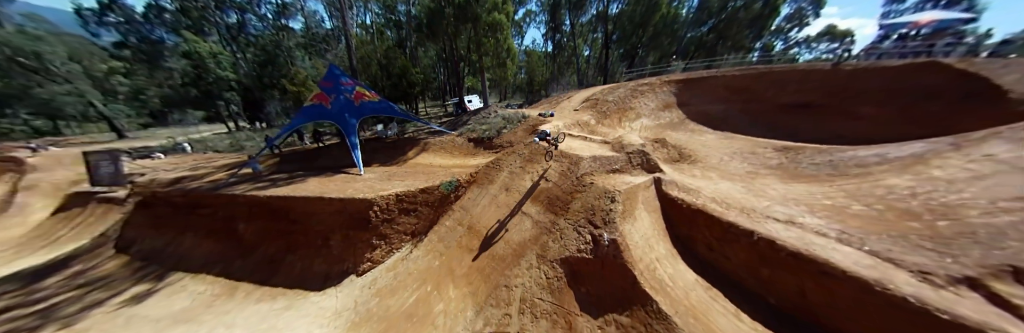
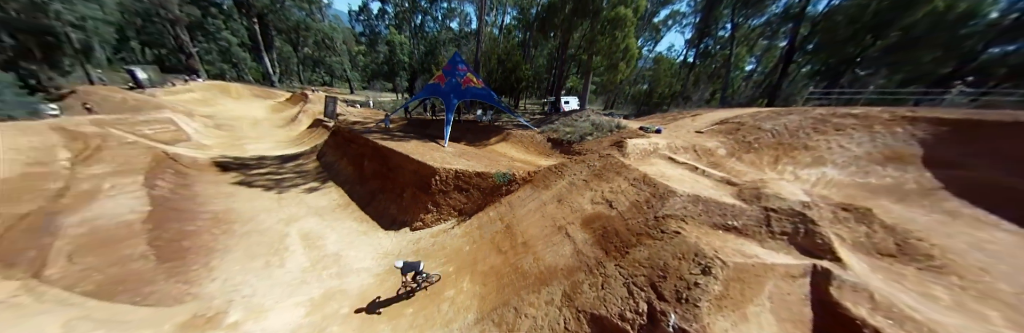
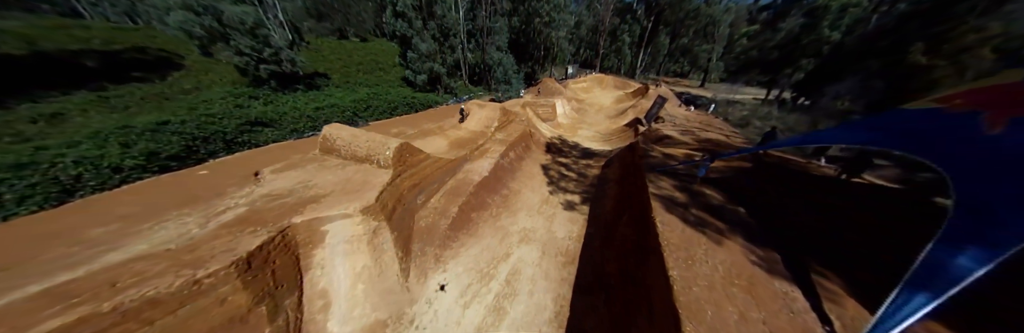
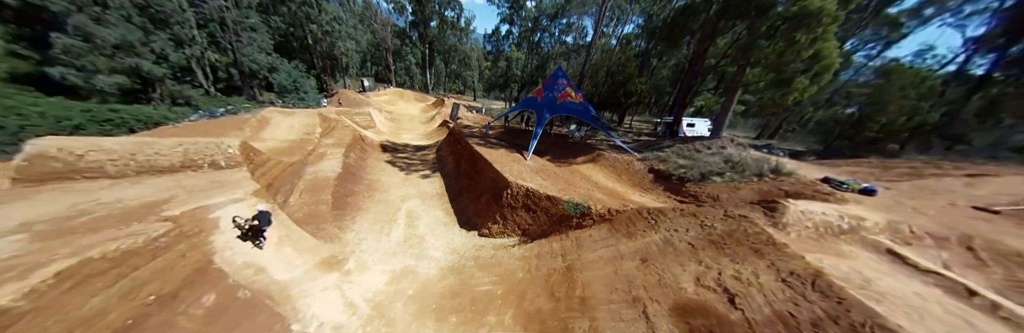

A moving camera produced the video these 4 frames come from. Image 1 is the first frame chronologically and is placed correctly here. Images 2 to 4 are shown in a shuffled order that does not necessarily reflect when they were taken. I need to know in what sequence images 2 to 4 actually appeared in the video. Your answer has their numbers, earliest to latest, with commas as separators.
2, 4, 3
